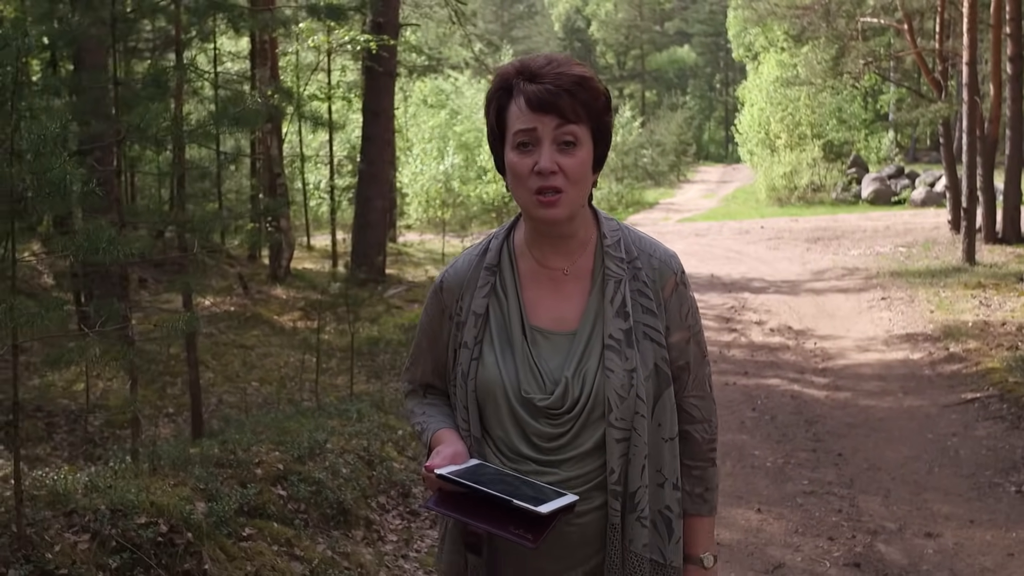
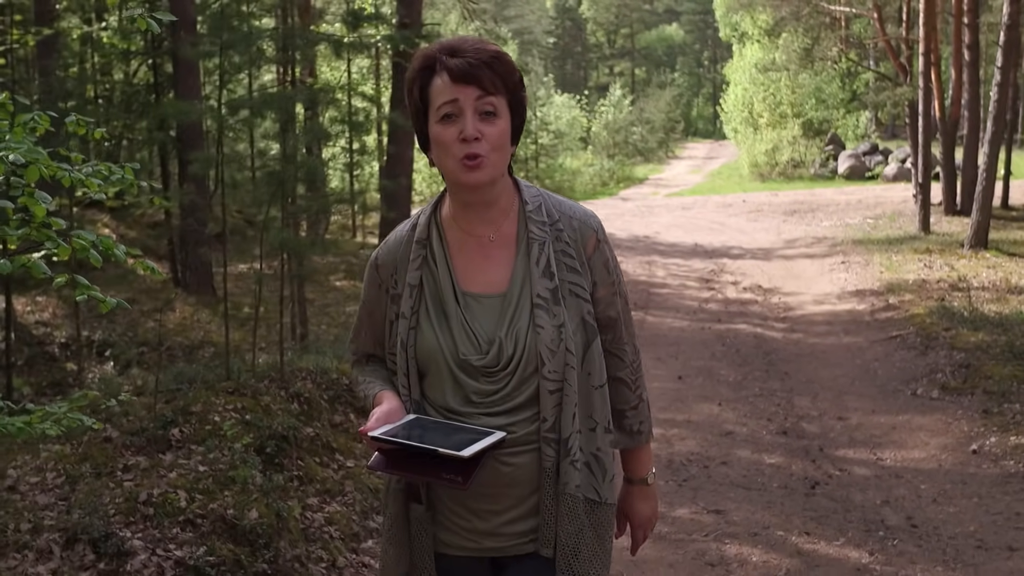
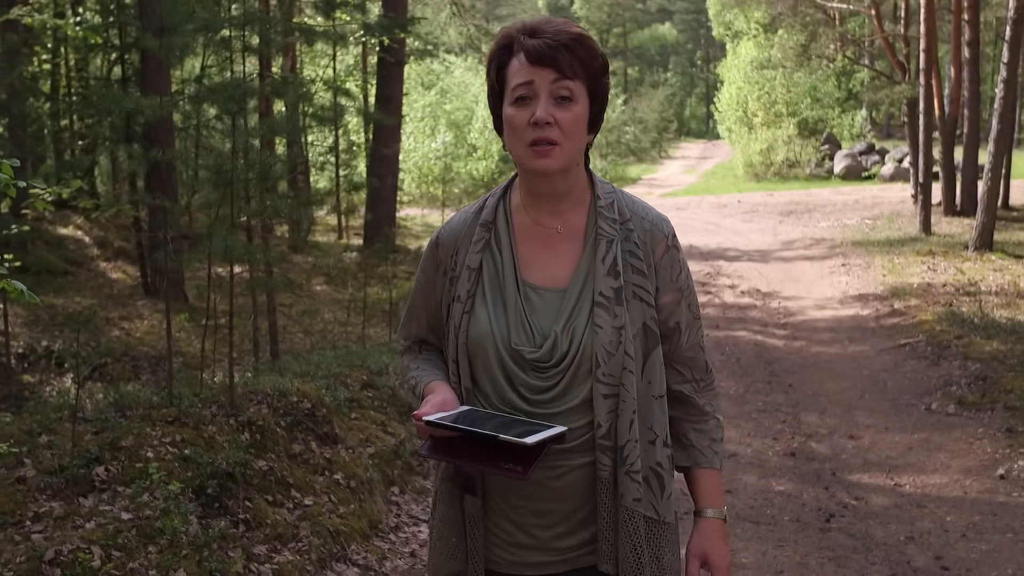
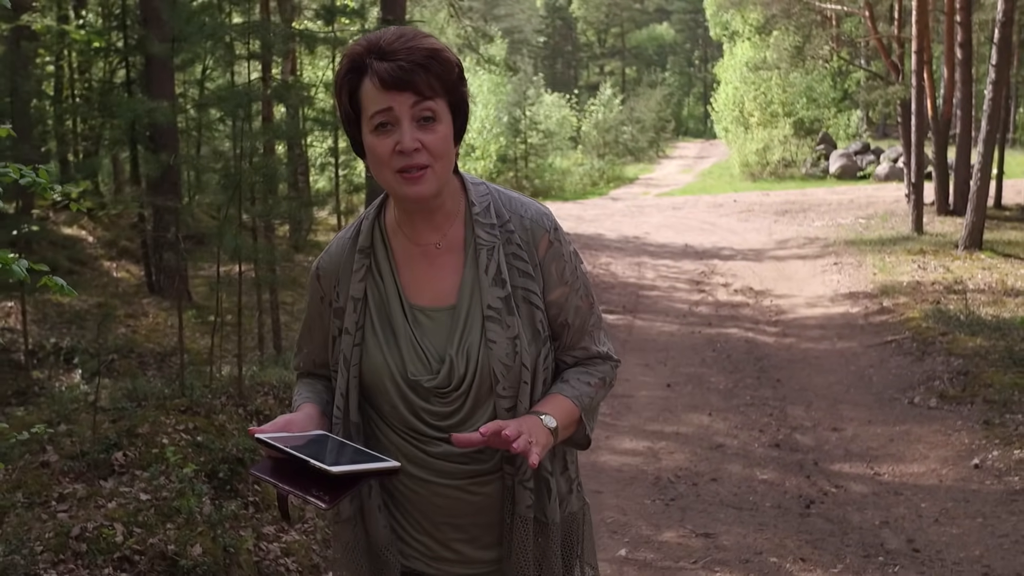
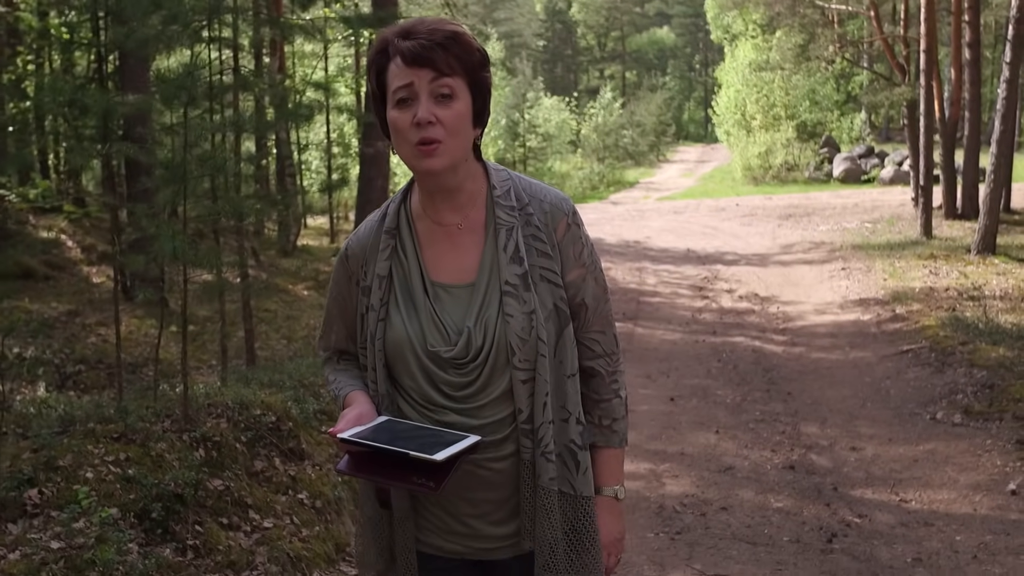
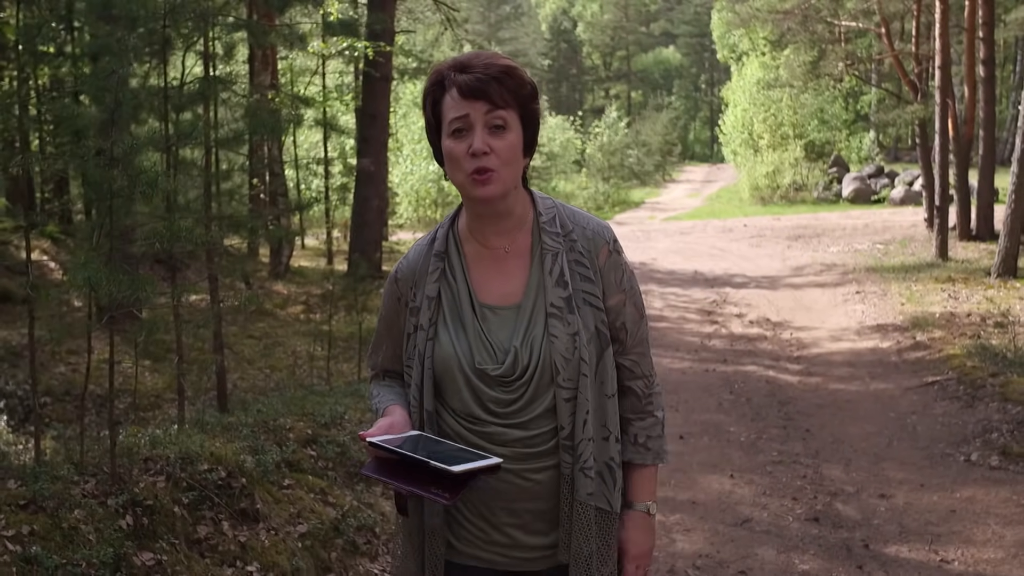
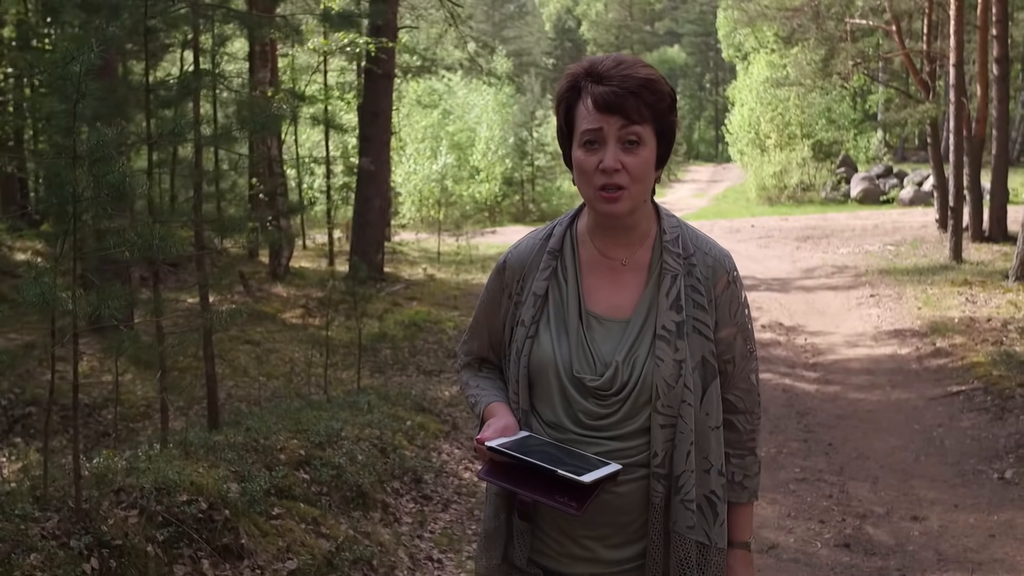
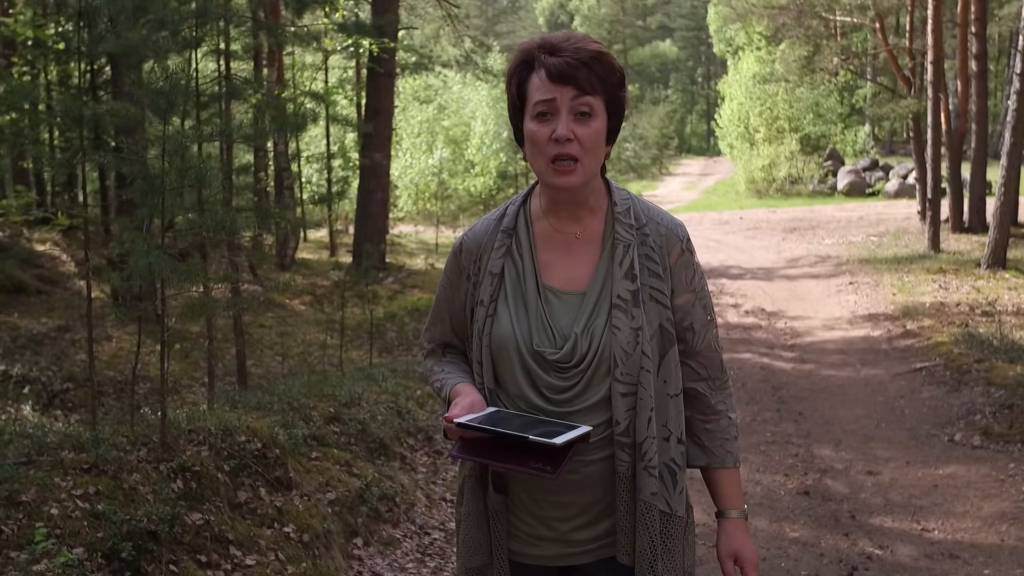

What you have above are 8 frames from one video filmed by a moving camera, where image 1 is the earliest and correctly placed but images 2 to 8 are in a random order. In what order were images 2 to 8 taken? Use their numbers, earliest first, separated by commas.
7, 6, 8, 5, 3, 4, 2
